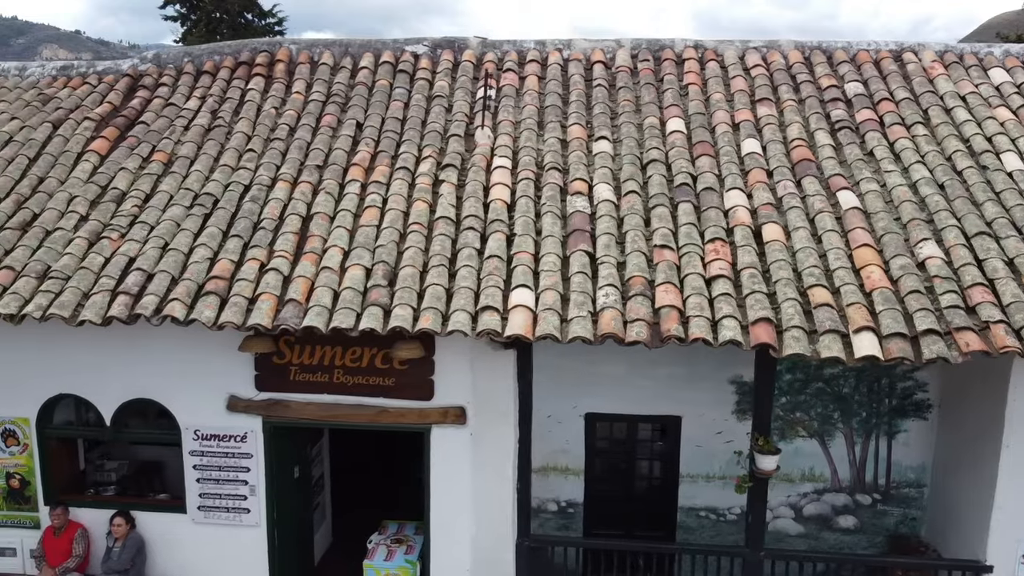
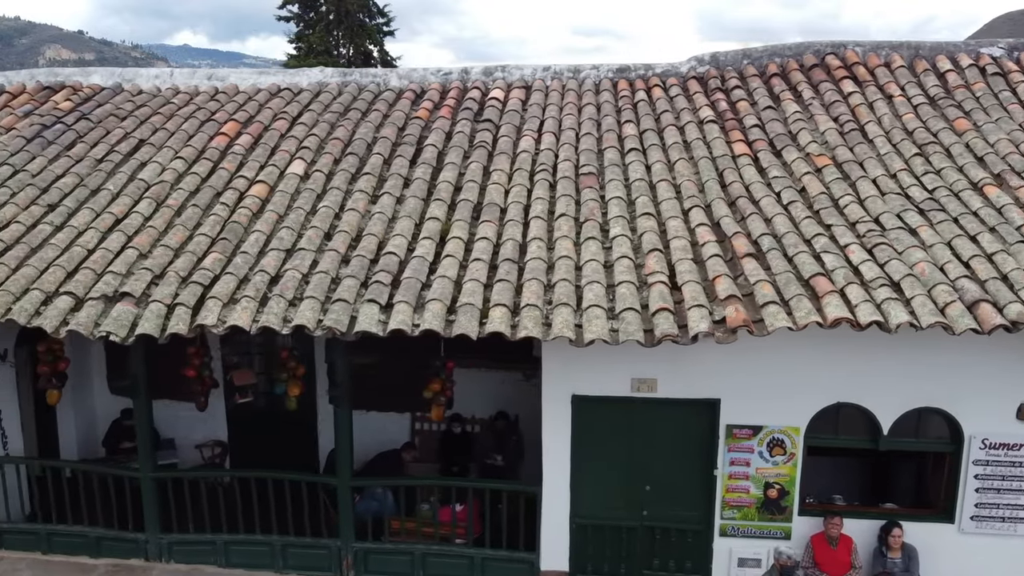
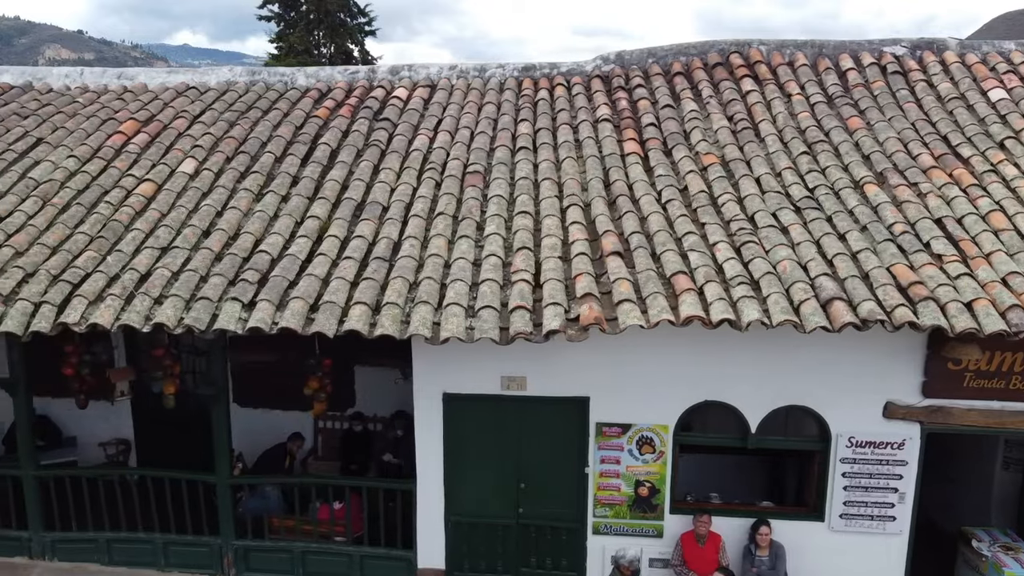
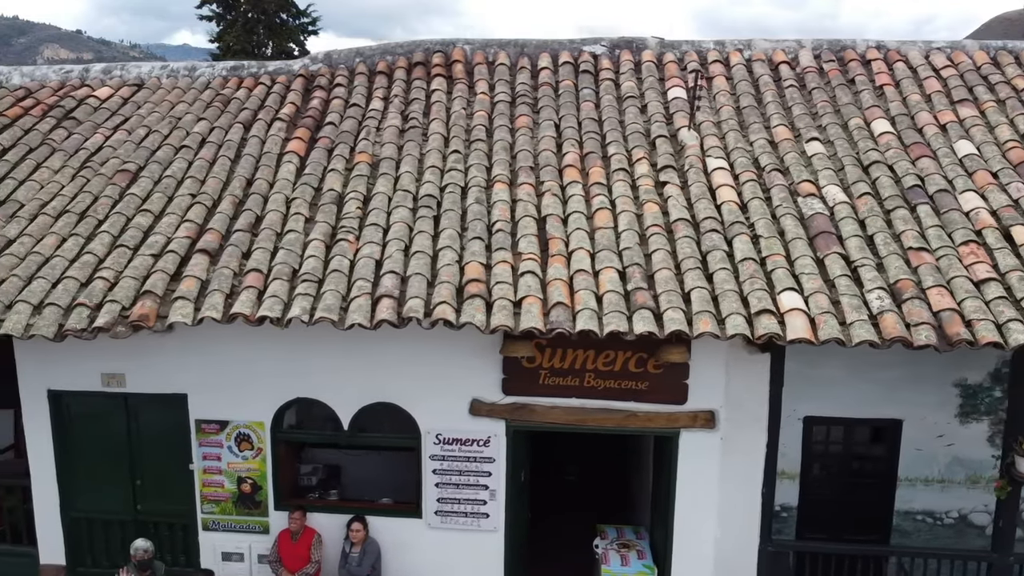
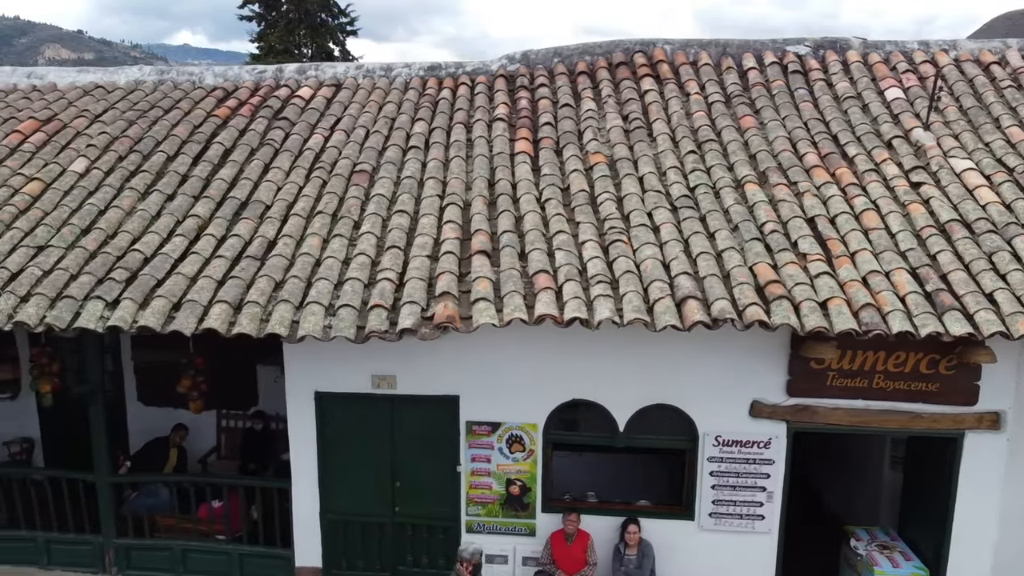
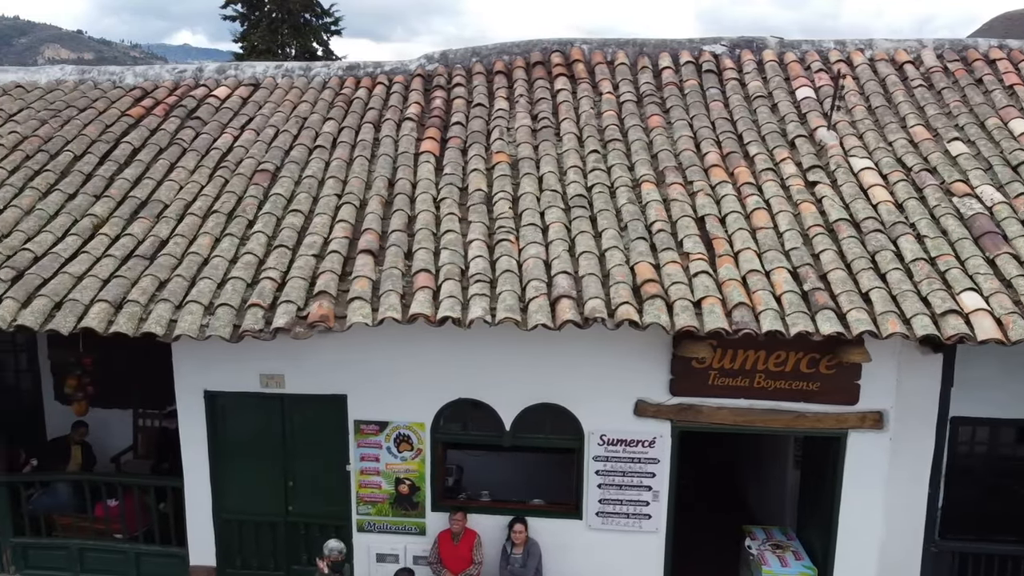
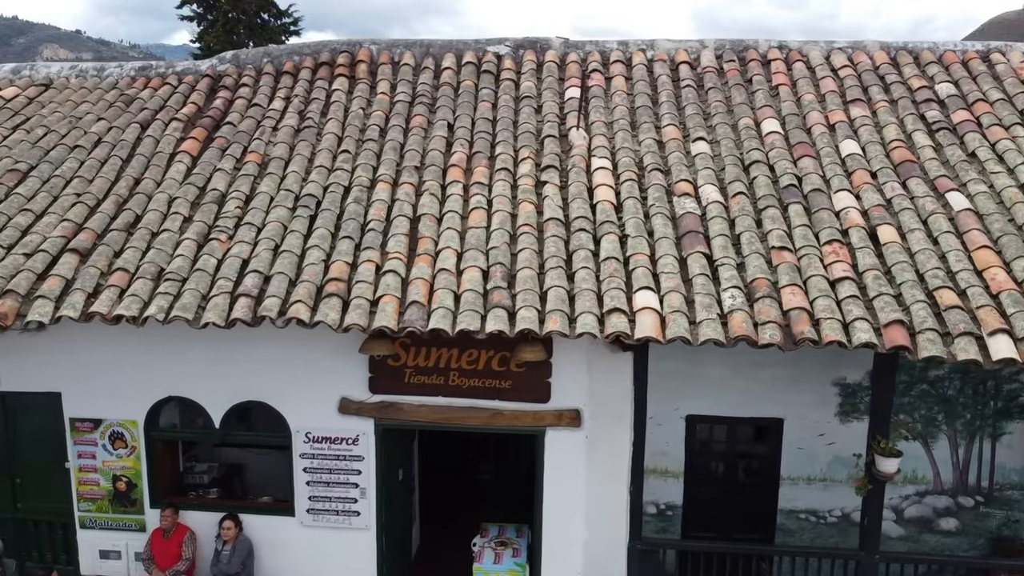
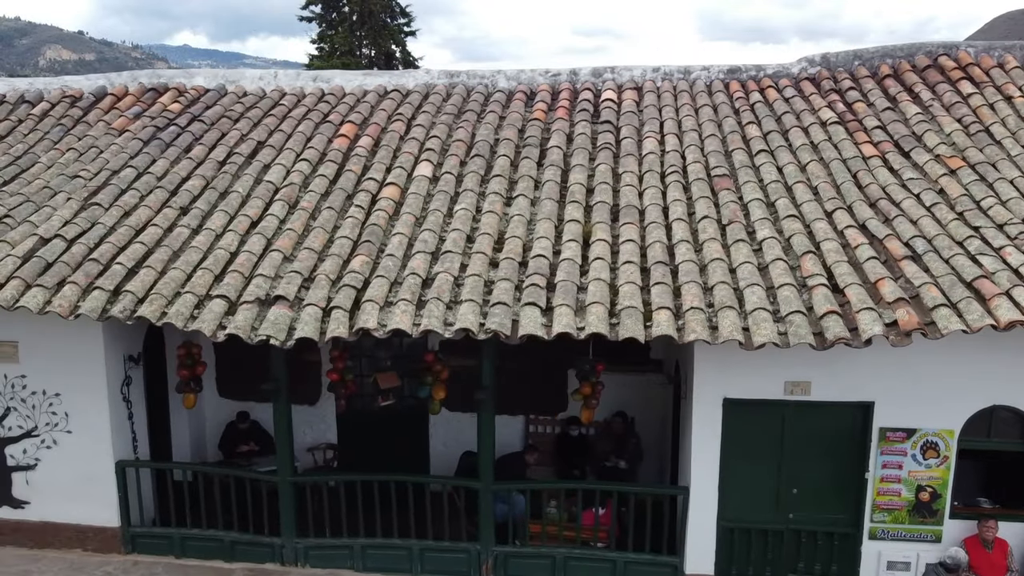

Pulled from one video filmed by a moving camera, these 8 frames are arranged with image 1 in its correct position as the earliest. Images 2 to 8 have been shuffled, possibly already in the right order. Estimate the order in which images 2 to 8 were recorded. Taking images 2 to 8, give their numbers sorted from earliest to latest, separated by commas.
7, 4, 6, 5, 3, 2, 8
